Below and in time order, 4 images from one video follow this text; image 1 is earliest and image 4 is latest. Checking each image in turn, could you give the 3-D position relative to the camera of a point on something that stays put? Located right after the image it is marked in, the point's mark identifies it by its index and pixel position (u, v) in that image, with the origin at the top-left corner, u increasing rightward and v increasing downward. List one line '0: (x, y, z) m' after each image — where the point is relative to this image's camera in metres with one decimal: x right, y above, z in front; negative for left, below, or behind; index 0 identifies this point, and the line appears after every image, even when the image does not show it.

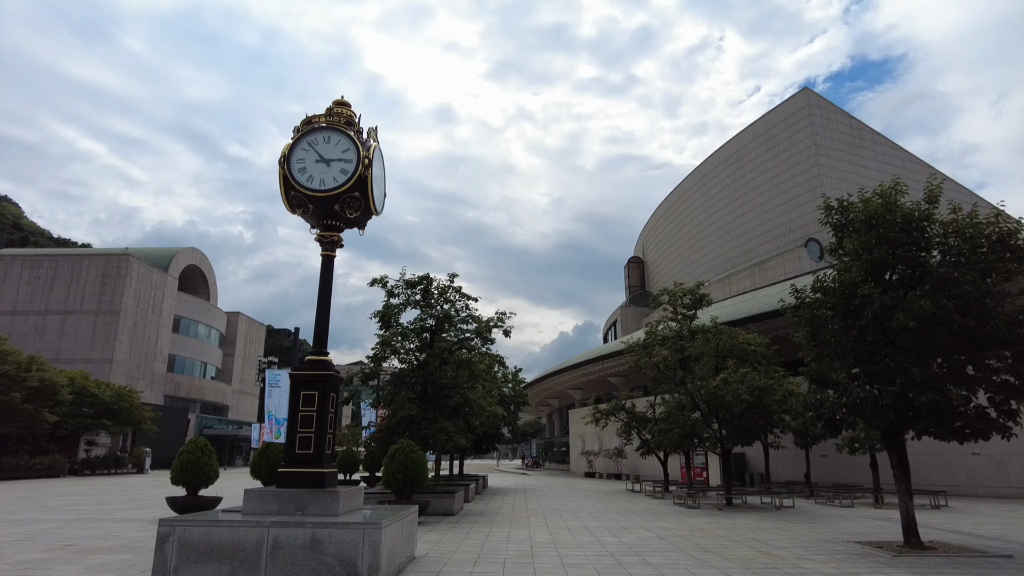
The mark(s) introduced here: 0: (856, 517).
0: (+9.4, -6.3, +16.3) m
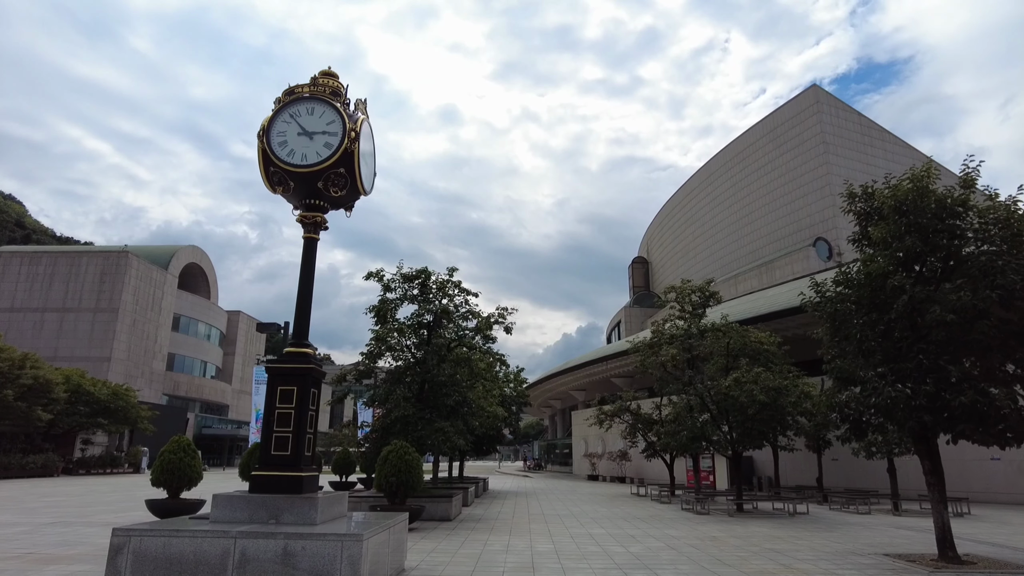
0: (+9.4, -6.2, +15.4) m
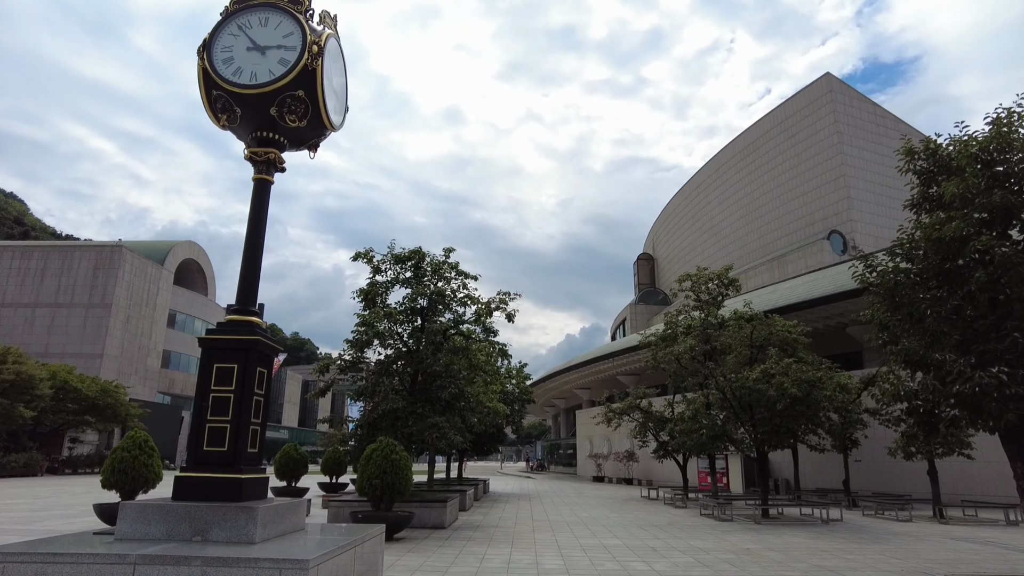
0: (+9.5, -5.7, +13.6) m
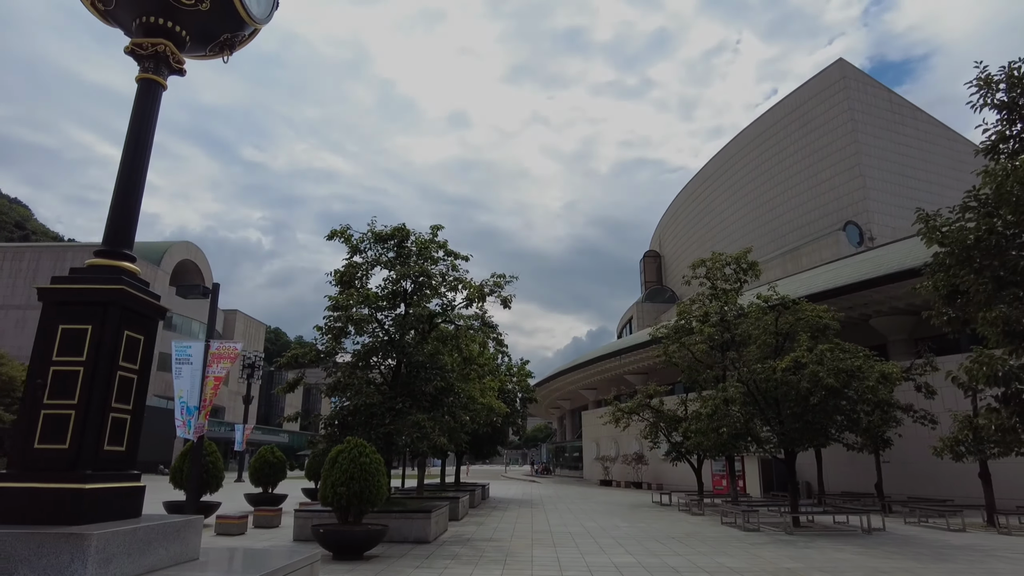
0: (+9.4, -5.1, +11.6) m
